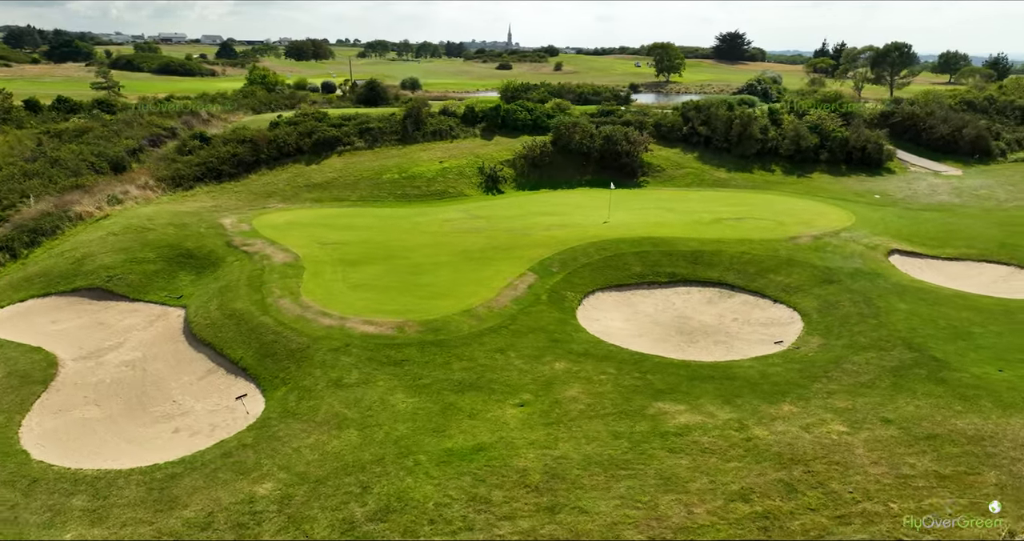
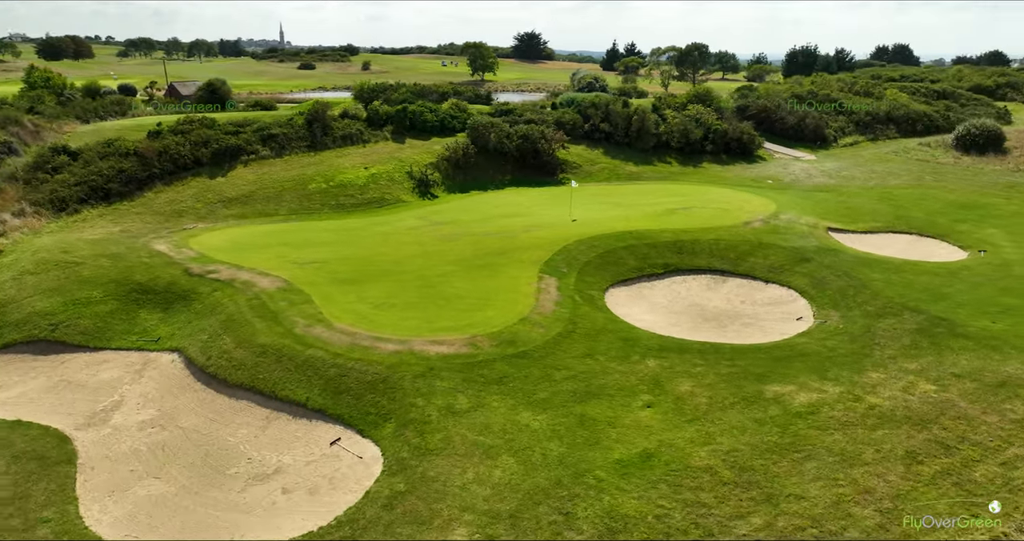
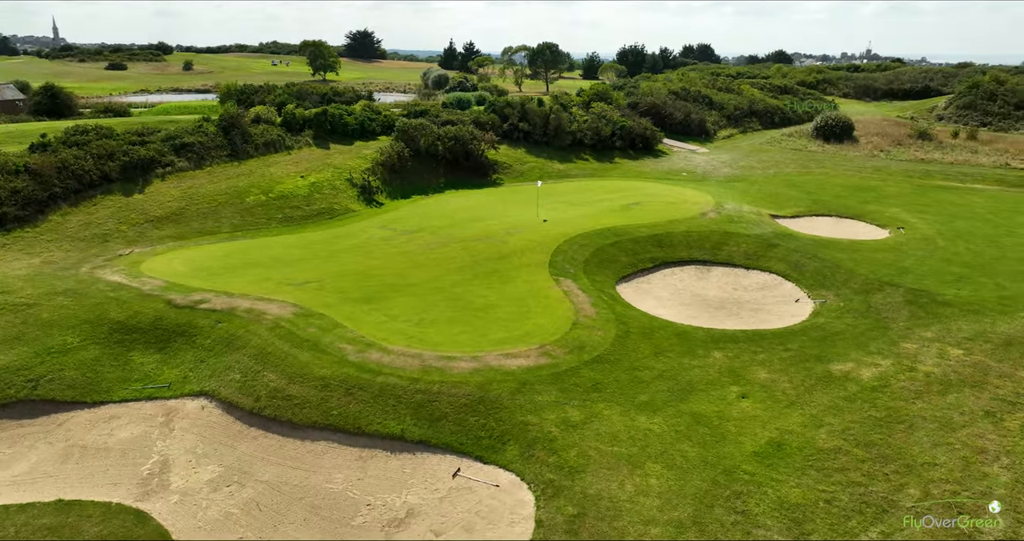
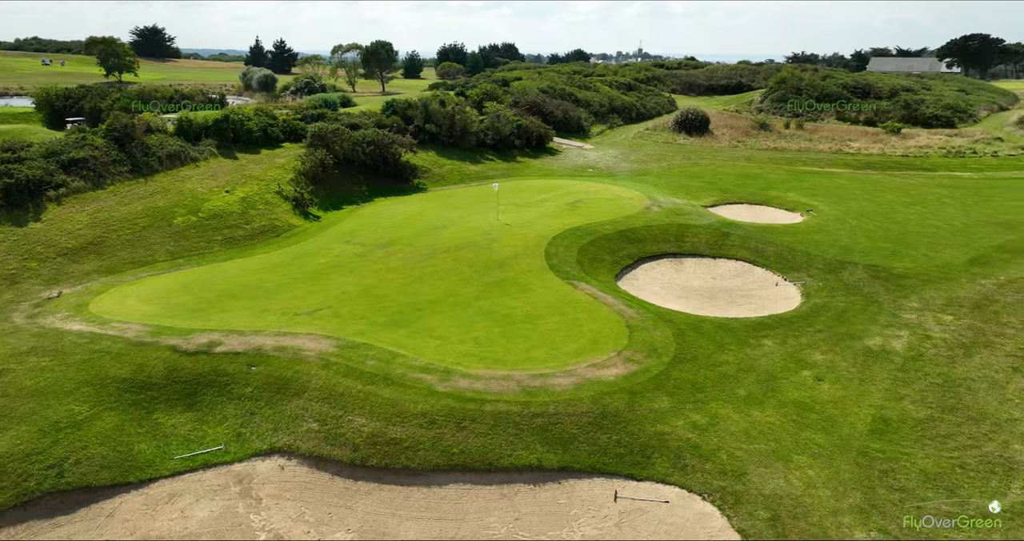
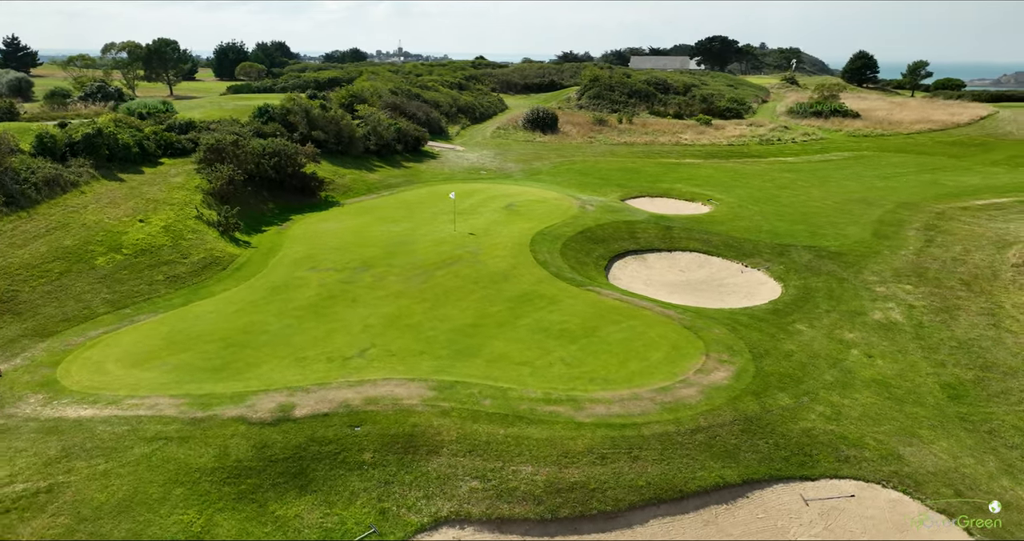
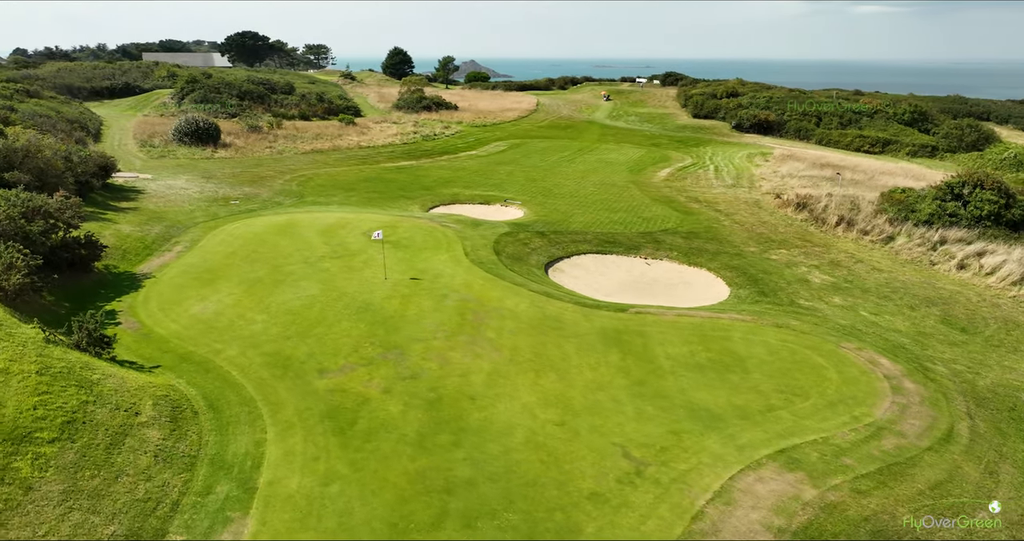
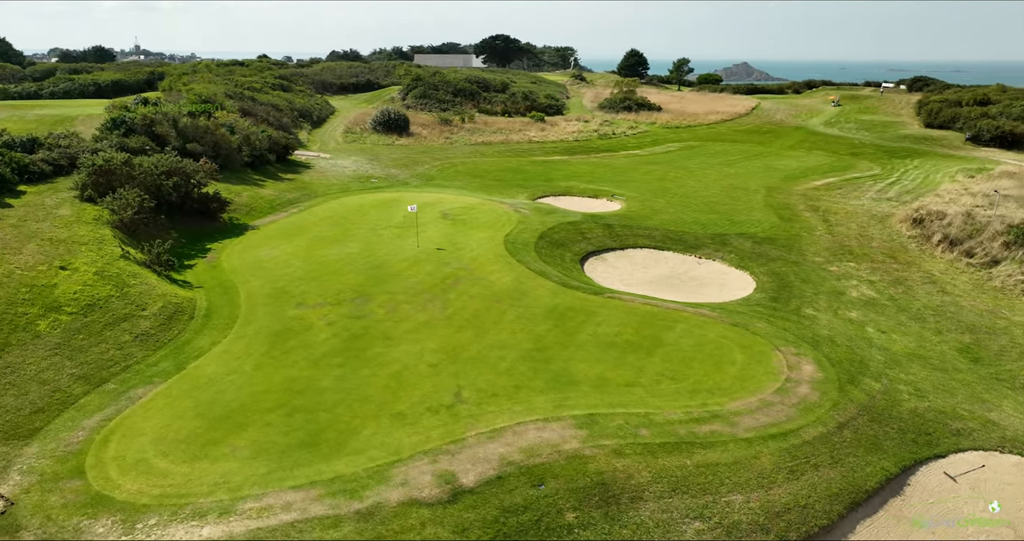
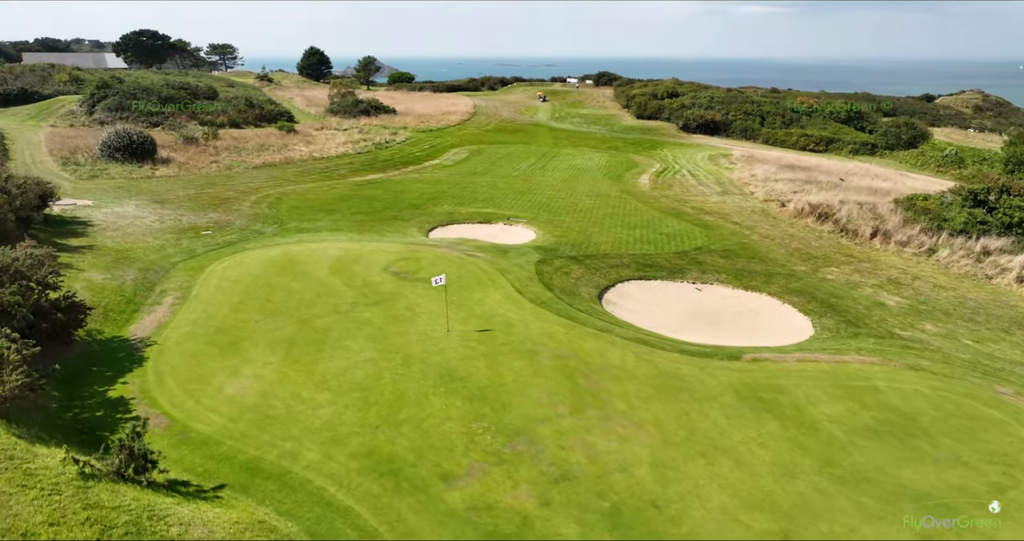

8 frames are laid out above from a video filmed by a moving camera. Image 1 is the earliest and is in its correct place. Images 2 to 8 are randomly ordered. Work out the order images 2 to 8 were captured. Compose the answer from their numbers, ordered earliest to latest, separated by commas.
2, 3, 4, 5, 7, 6, 8
